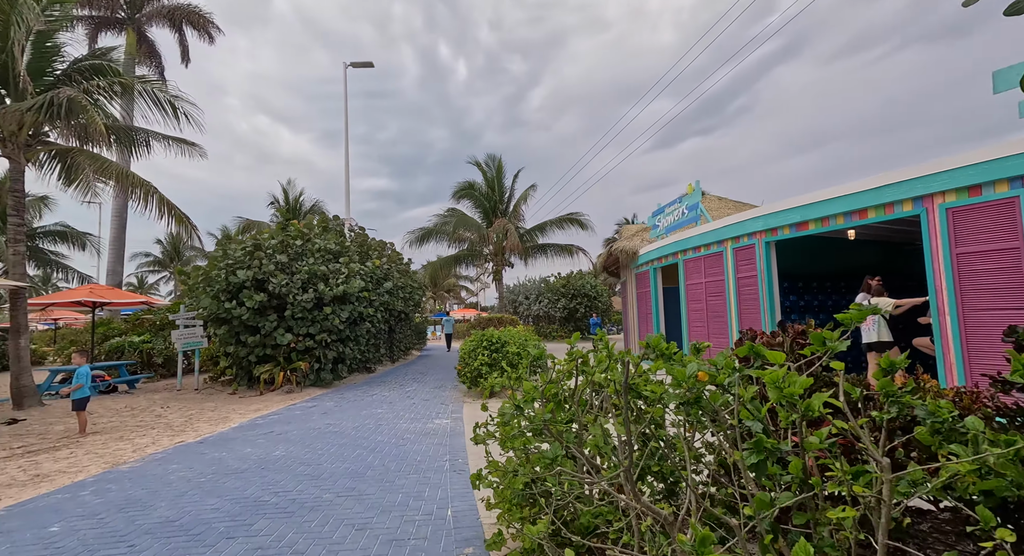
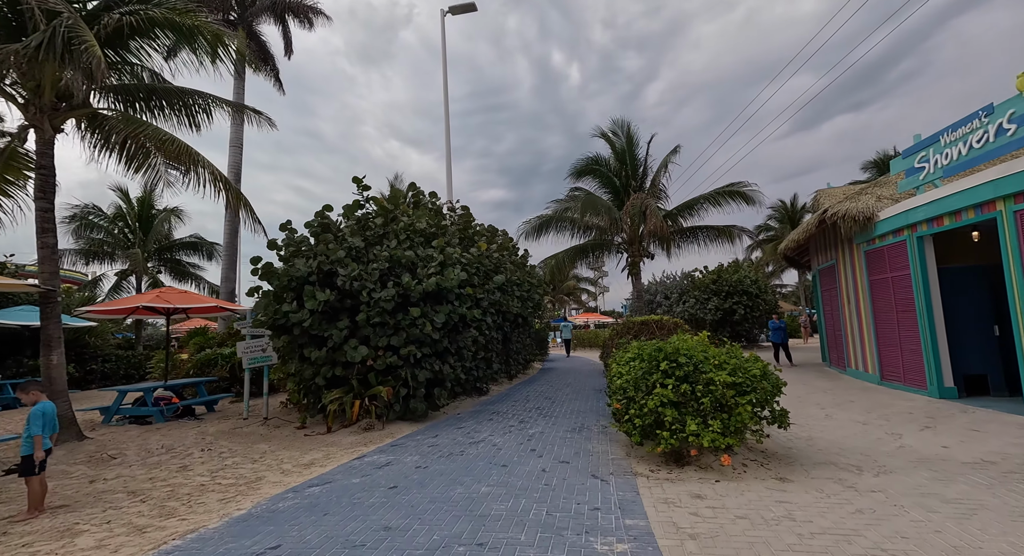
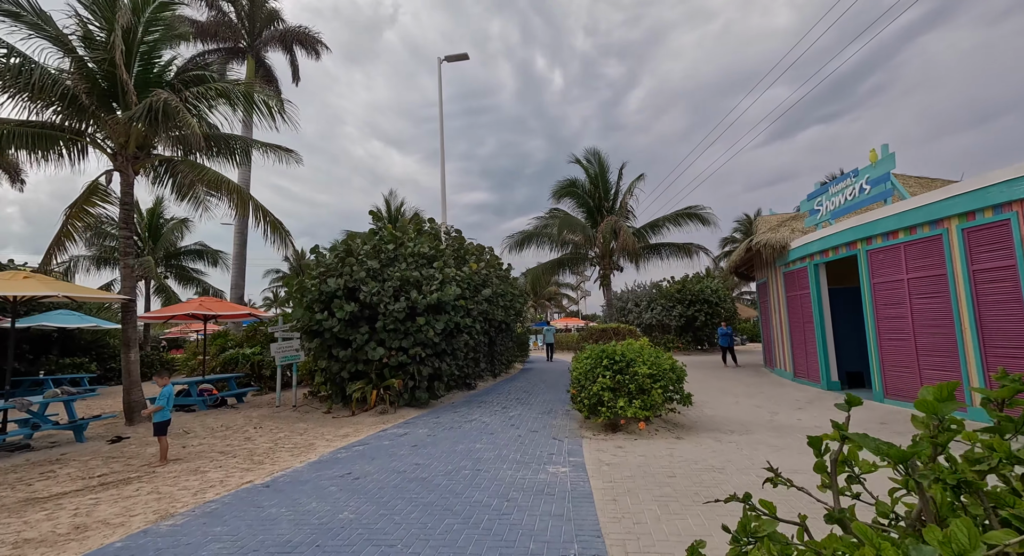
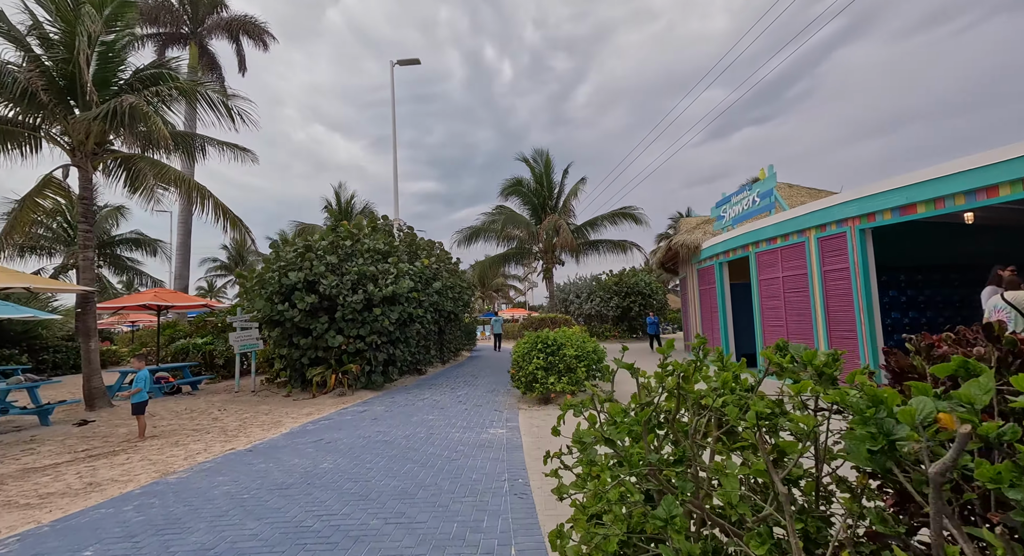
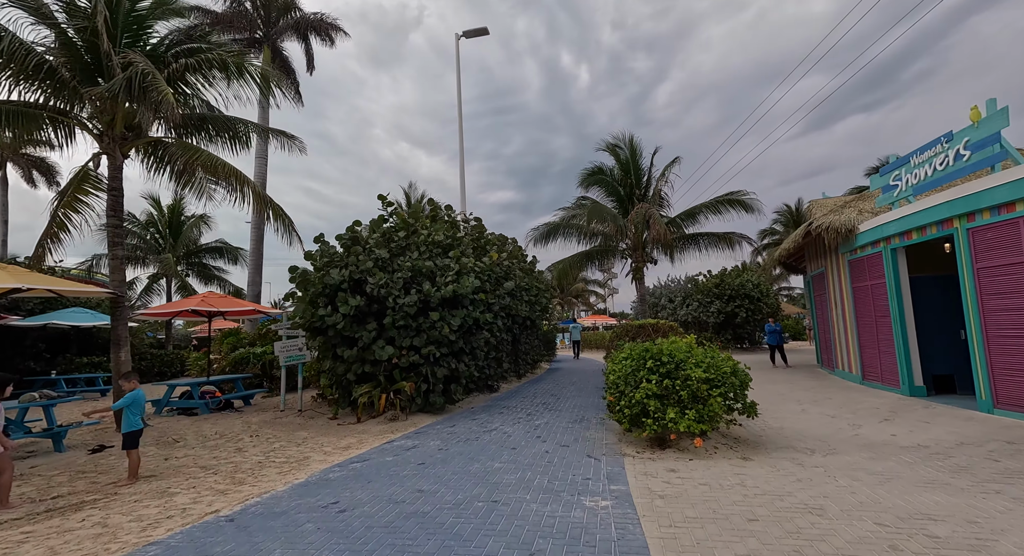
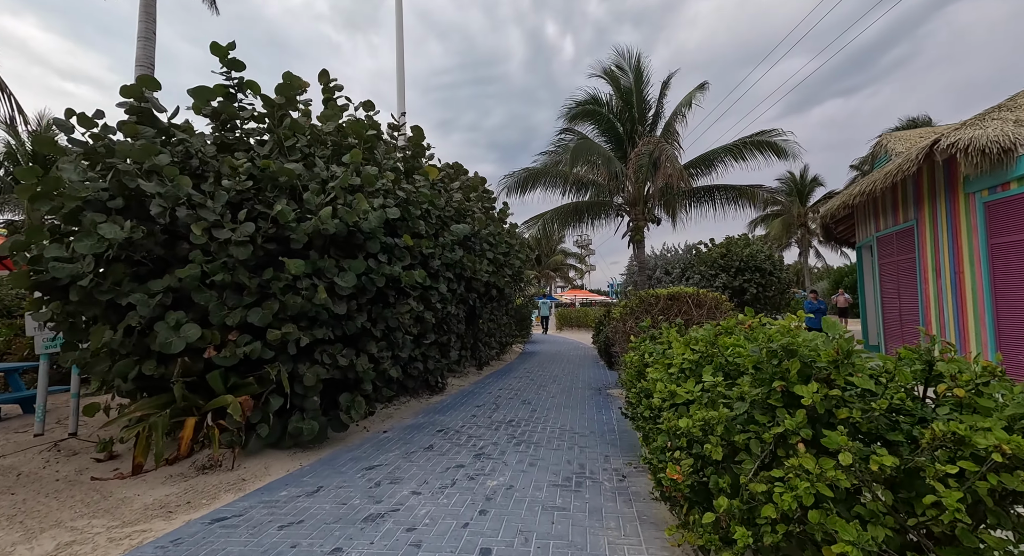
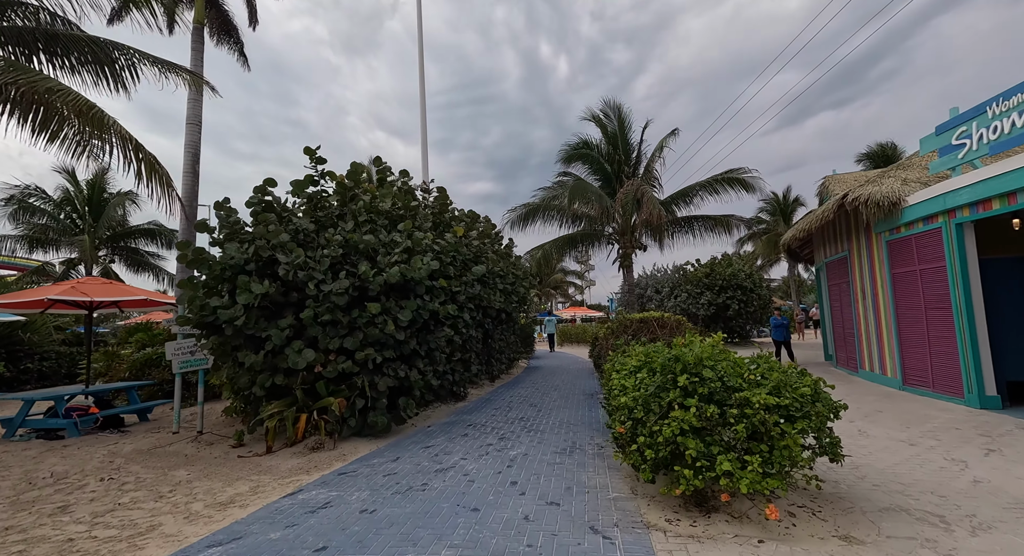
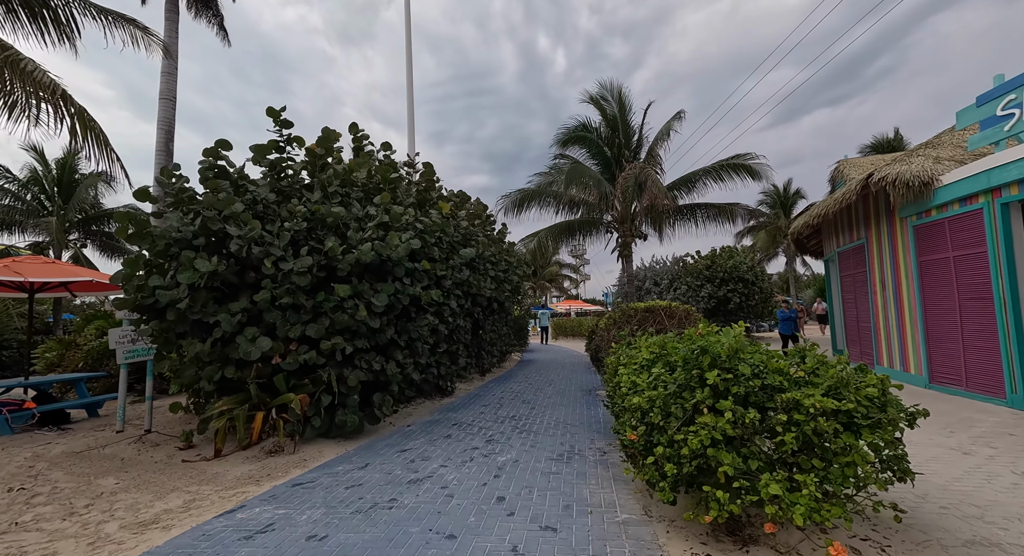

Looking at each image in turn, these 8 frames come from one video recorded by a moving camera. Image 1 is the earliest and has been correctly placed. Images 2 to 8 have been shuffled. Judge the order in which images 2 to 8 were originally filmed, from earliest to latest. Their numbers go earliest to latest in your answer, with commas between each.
4, 3, 5, 2, 7, 8, 6
